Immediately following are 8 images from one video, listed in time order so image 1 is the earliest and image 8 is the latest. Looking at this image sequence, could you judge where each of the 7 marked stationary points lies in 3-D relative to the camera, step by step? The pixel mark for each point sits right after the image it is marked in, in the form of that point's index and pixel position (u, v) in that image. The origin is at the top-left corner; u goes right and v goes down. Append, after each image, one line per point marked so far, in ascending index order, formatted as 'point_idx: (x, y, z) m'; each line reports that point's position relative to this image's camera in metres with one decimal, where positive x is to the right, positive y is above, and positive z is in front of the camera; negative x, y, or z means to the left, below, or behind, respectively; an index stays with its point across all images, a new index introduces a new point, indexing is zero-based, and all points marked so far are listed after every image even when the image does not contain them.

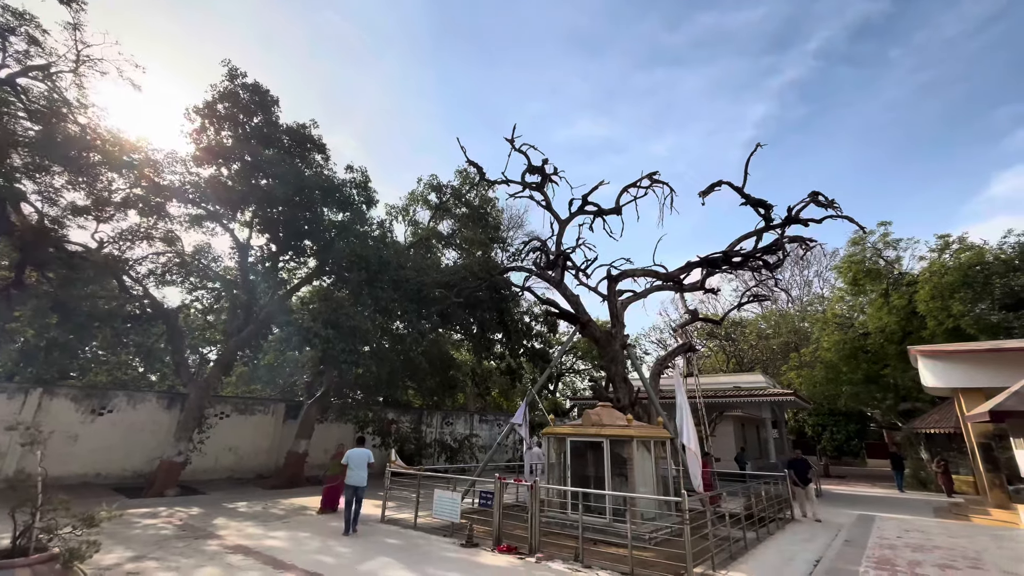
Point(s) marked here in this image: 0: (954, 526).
0: (+8.6, -4.6, +8.8) m
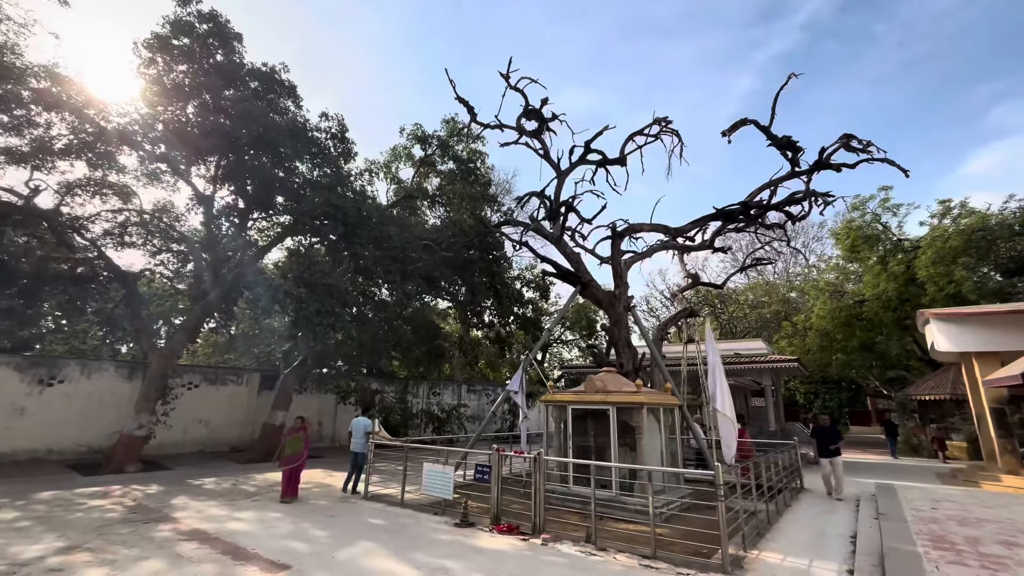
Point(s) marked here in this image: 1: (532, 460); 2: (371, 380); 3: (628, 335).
0: (+8.5, -3.8, +8.3) m
1: (+0.3, -2.5, +6.4) m
2: (-5.7, -3.7, +18.3) m
3: (+2.6, -1.1, +10.4) m
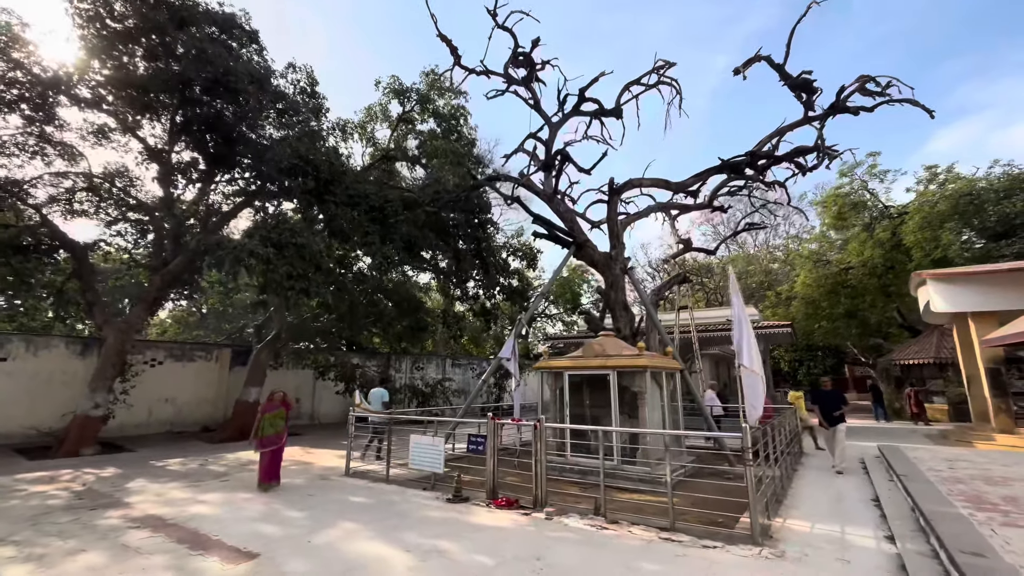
0: (+8.4, -2.9, +8.1) m
1: (+0.3, -1.9, +5.8) m
2: (-6.2, -2.6, +17.5) m
3: (+2.4, -0.2, +9.8) m
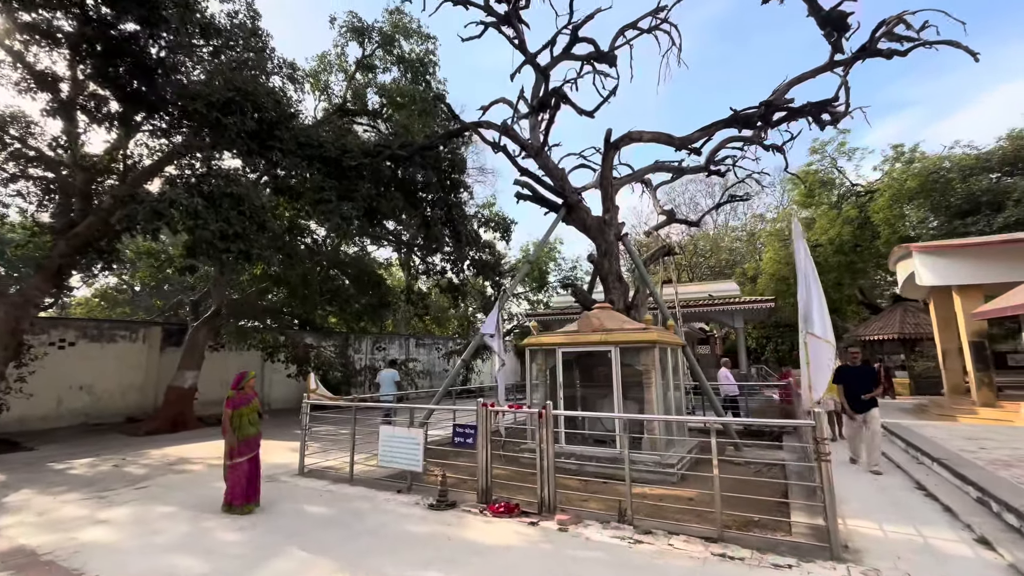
0: (+8.2, -2.4, +7.7) m
1: (+0.3, -1.4, +4.7) m
2: (-7.2, -1.6, +15.8) m
3: (+2.1, +0.4, +8.8) m
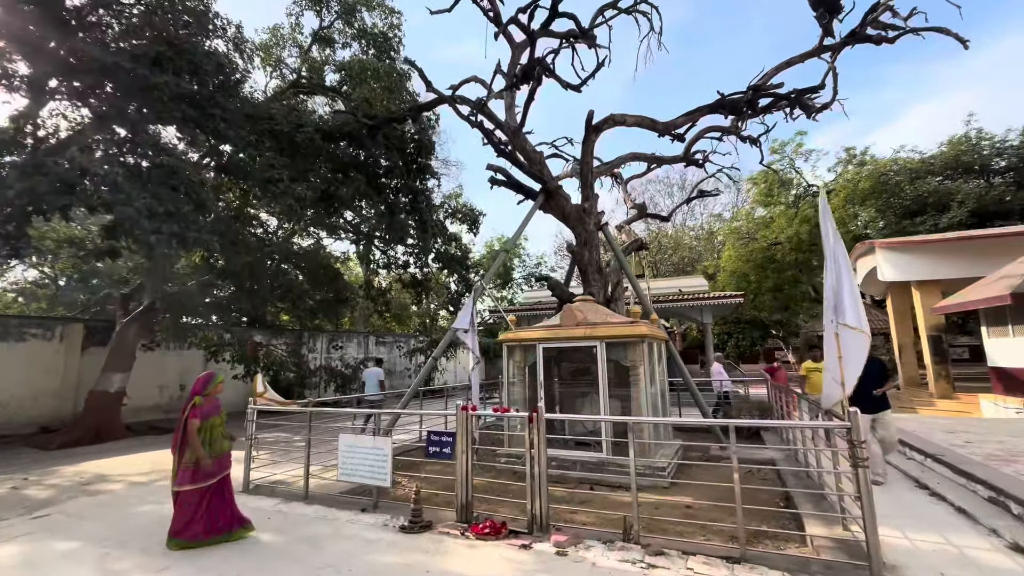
0: (+7.8, -2.3, +7.8) m
1: (+0.1, -1.3, +4.1) m
2: (-8.3, -1.4, +14.5) m
3: (+1.6, +0.5, +8.3) m
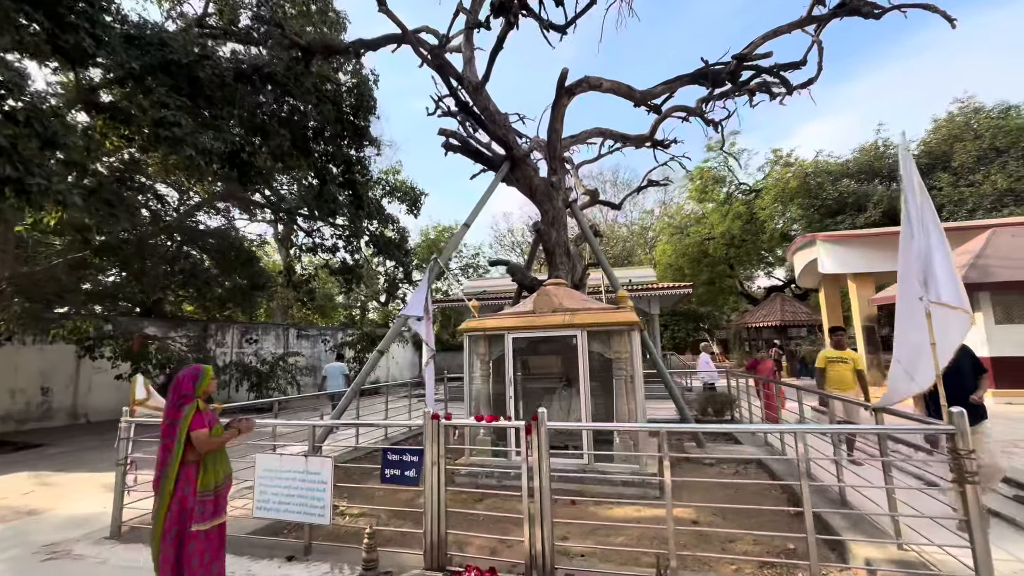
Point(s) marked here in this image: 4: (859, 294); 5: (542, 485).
0: (+7.0, -2.1, +7.9) m
1: (+0.1, -1.1, +3.1) m
2: (-9.8, -0.9, +12.1) m
3: (+0.9, +0.8, +7.5) m
4: (+9.0, -0.2, +11.8) m
5: (+0.2, -1.3, +3.1) m
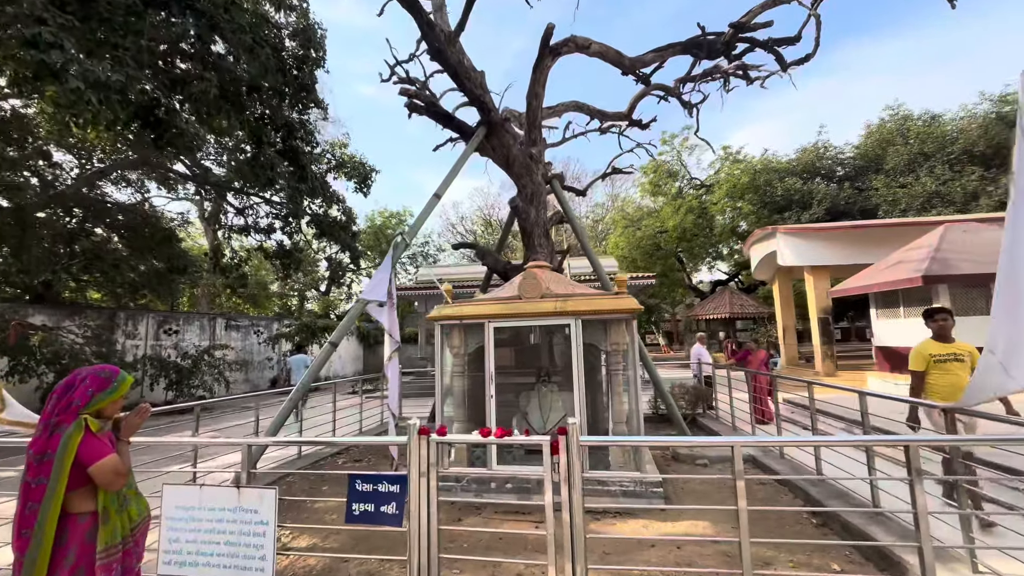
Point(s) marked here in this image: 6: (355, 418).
0: (+6.5, -2.0, +8.0) m
1: (+0.2, -0.9, +2.4) m
2: (-10.7, -0.5, +10.1) m
3: (+0.5, +1.0, +6.7) m
4: (+8.0, 0.0, +12.0) m
5: (+0.3, -1.2, +2.3) m
6: (-3.1, -2.6, +9.0) m
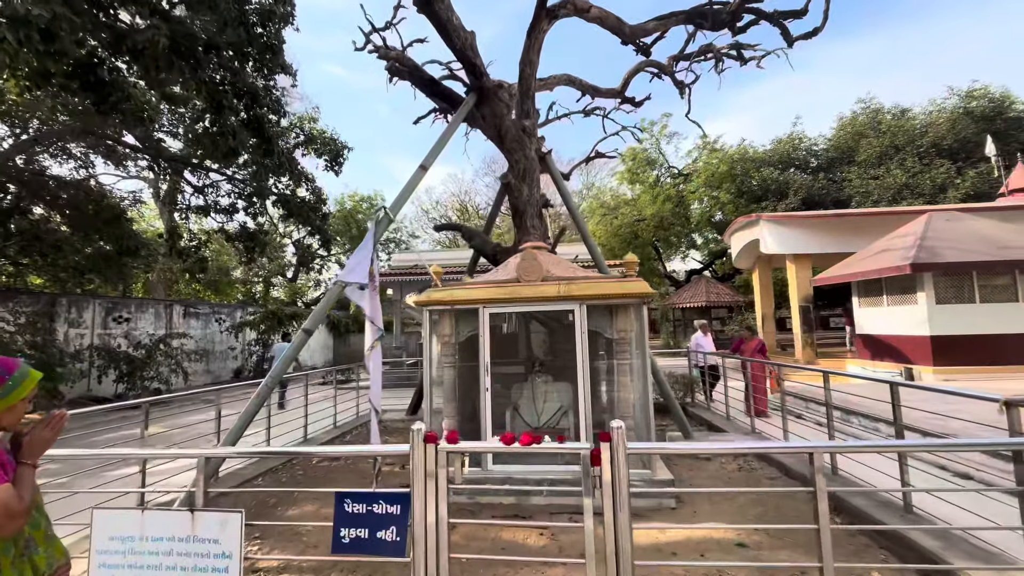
0: (+6.2, -1.7, +8.0) m
1: (+0.3, -0.8, +1.9) m
2: (-11.1, -0.1, +8.9) m
3: (+0.4, +1.2, +6.3) m
4: (+7.5, +0.3, +12.0) m
5: (+0.4, -1.1, +1.9) m
6: (-3.4, -2.3, +8.4) m
